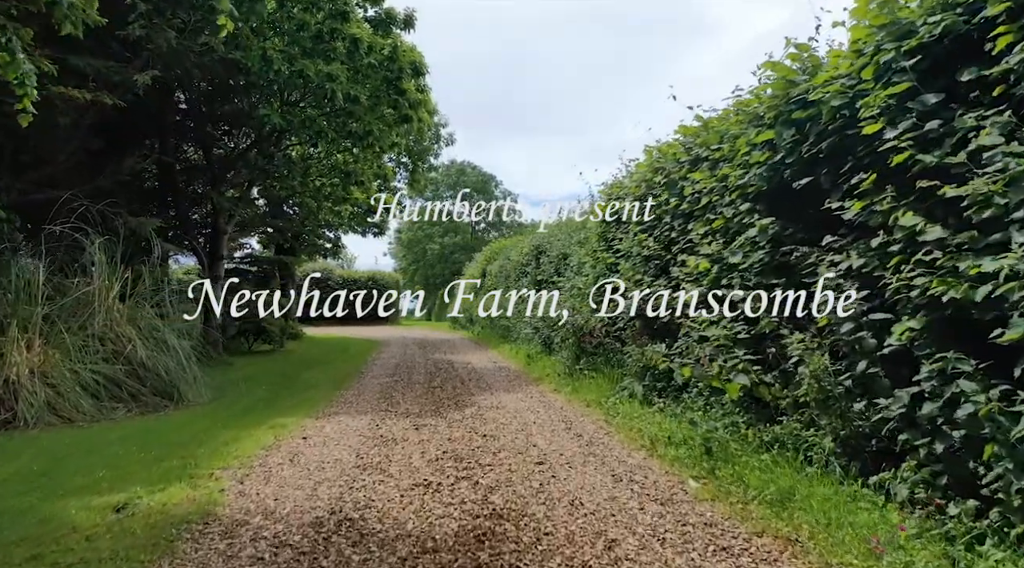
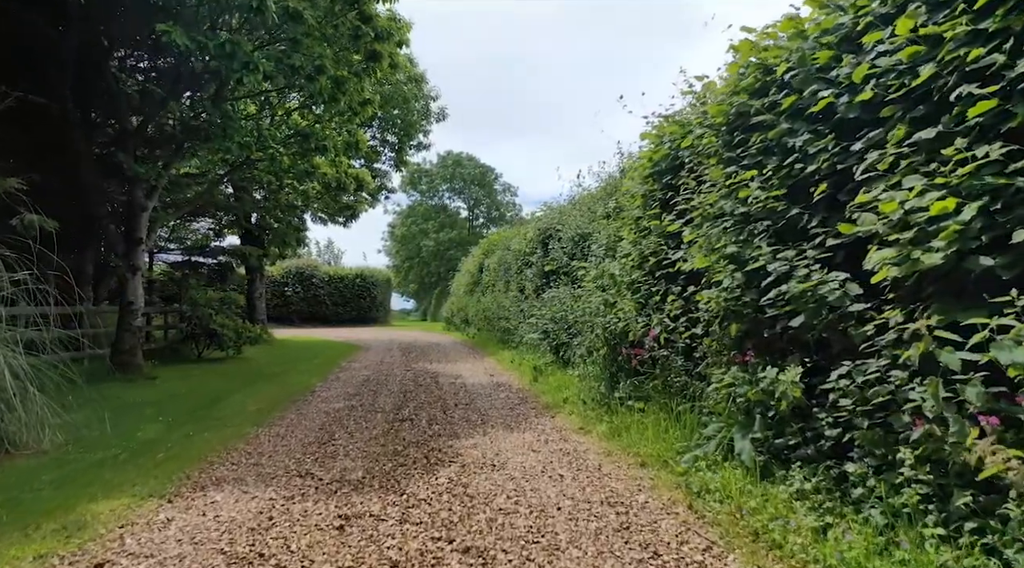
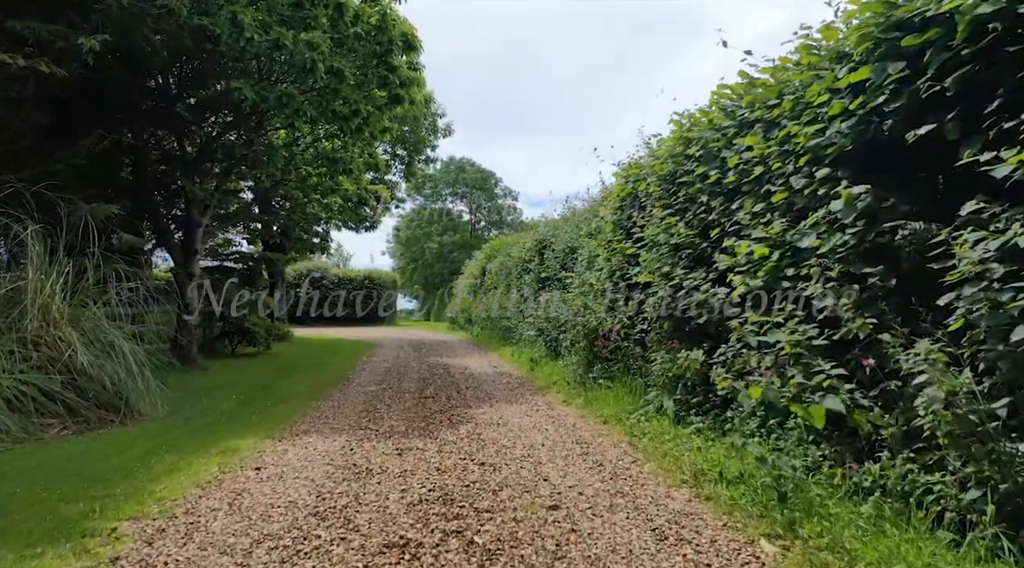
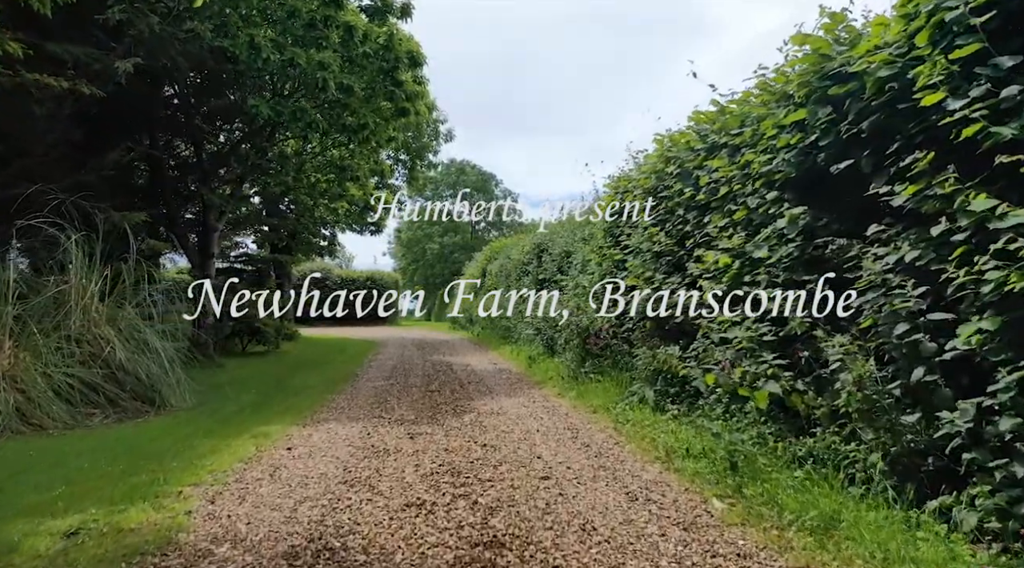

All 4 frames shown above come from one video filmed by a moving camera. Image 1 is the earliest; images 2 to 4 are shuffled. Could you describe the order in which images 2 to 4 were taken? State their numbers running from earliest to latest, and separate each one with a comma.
4, 3, 2
